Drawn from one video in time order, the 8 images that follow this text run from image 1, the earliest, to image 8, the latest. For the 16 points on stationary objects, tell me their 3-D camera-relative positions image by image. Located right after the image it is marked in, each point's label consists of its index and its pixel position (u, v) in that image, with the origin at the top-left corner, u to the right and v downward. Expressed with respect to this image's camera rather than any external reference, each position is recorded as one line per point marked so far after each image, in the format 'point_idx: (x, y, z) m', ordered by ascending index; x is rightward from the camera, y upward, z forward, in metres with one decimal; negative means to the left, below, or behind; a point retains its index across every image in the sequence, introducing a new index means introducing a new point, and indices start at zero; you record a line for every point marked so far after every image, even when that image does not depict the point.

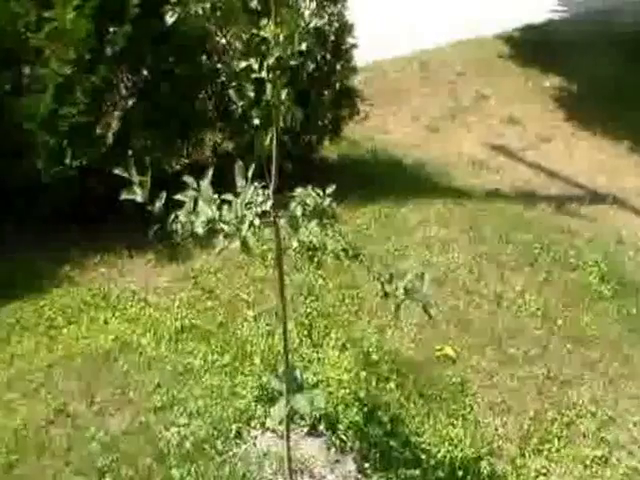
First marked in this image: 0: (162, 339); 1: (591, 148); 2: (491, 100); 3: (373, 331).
0: (-1.0, -0.7, +4.8) m
1: (+3.1, +1.1, +8.1) m
2: (+2.1, +1.7, +9.0) m
3: (+0.4, -0.6, +5.1) m
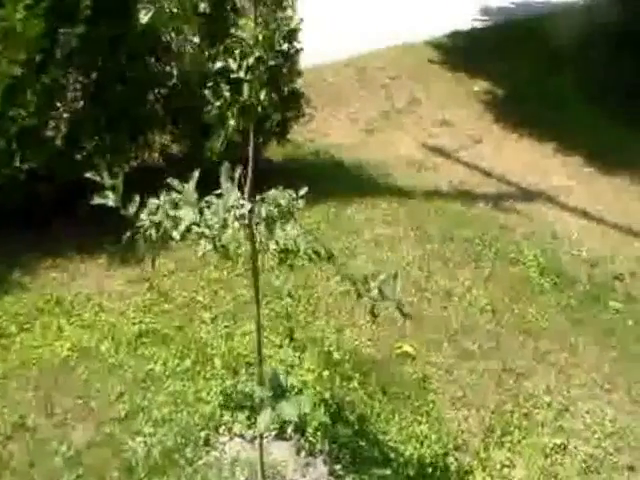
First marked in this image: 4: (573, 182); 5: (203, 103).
0: (-1.3, -0.7, +4.7) m
1: (+2.4, +1.1, +8.4) m
2: (+1.3, +1.8, +9.1) m
3: (+0.1, -0.6, +5.1) m
4: (+2.8, +0.6, +7.8) m
5: (-0.9, +1.1, +5.7) m
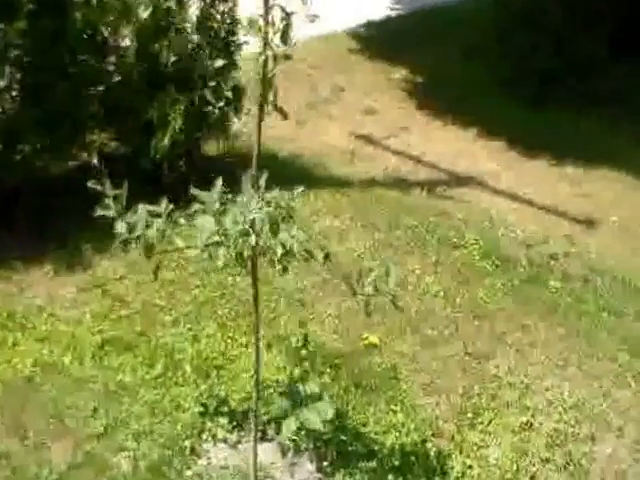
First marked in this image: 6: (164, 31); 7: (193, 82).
0: (-1.5, -0.7, +4.4) m
1: (+1.6, +1.3, +8.6) m
2: (+0.4, +1.9, +9.2) m
3: (-0.2, -0.6, +5.0) m
4: (+2.0, +0.8, +8.1) m
5: (-1.3, +1.1, +5.5) m
6: (-1.2, +1.6, +5.5) m
7: (-1.0, +1.3, +5.7) m
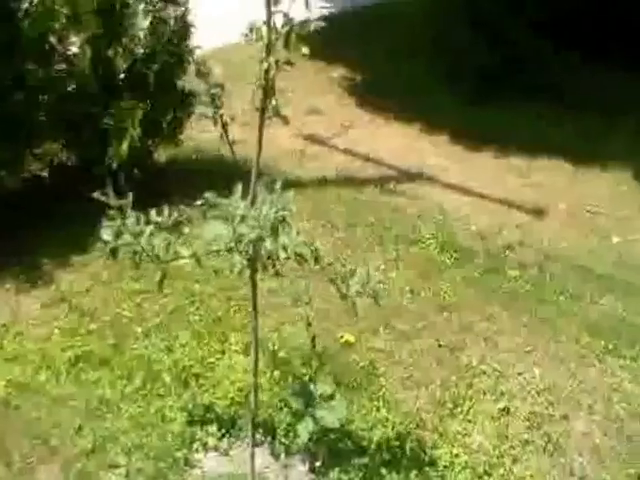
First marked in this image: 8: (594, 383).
0: (-1.6, -0.8, +4.3) m
1: (+0.9, +1.3, +8.7) m
2: (-0.4, +1.9, +9.2) m
3: (-0.4, -0.6, +5.0) m
4: (+1.5, +0.9, +8.3) m
5: (-1.6, +1.0, +5.4) m
6: (-1.5, +1.5, +5.4) m
7: (-1.3, +1.2, +5.6) m
8: (+2.0, -1.0, +5.1) m
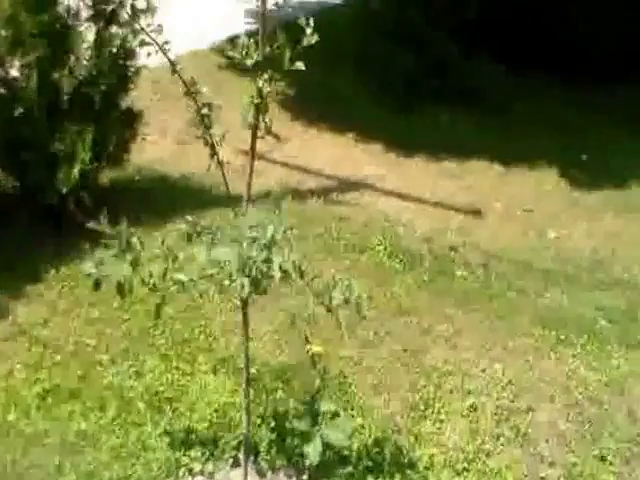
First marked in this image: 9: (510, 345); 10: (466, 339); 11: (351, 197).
0: (-1.7, -1.0, +4.1) m
1: (+0.1, +1.2, +8.9) m
2: (-1.2, +1.7, +9.1) m
3: (-0.6, -0.7, +5.0) m
4: (+0.8, +0.9, +8.5) m
5: (-2.0, +0.8, +5.2) m
6: (-1.9, +1.3, +5.2) m
7: (-1.7, +1.0, +5.5) m
8: (+1.7, -1.0, +5.3) m
9: (+1.5, -0.8, +5.6) m
10: (+1.1, -0.8, +5.5) m
11: (+0.4, +0.5, +7.8) m
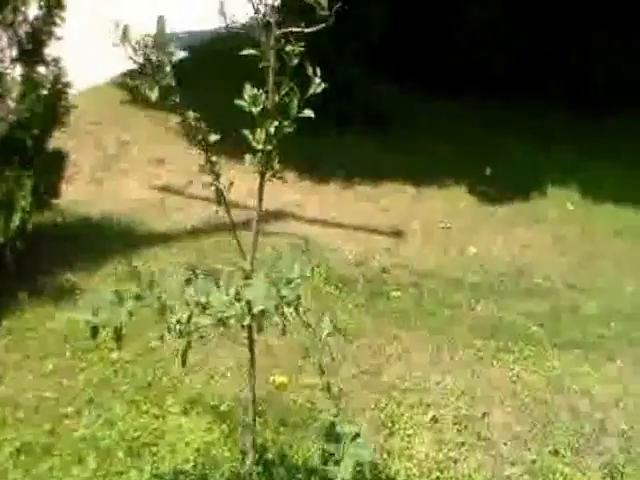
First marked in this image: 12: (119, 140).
0: (-1.8, -1.3, +3.9) m
1: (-0.9, +0.8, +9.0) m
2: (-2.3, +1.2, +9.0) m
3: (-0.8, -1.0, +4.9) m
4: (-0.2, +0.5, +8.7) m
5: (-2.4, +0.4, +5.0) m
6: (-2.3, +1.0, +5.1) m
7: (-2.2, +0.6, +5.3) m
8: (+1.4, -1.1, +5.6) m
9: (+1.1, -1.0, +5.9) m
10: (+0.8, -0.9, +5.8) m
11: (-0.5, +0.1, +8.0) m
12: (-2.4, +1.2, +8.6) m
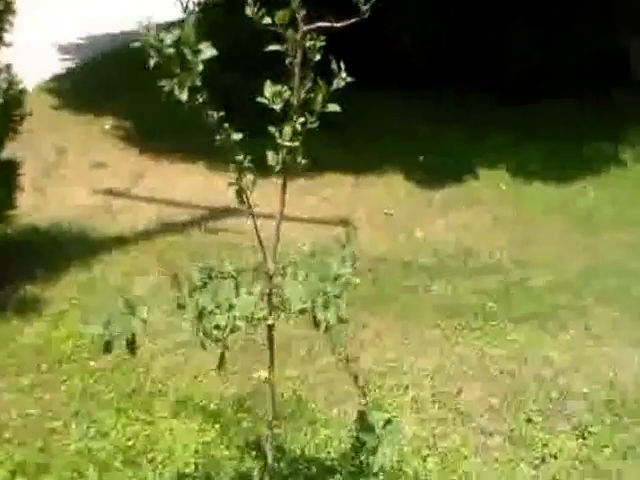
0: (-1.7, -1.4, +3.8) m
1: (-1.6, +0.9, +8.9) m
2: (-3.1, +1.1, +8.8) m
3: (-0.9, -1.0, +4.9) m
4: (-0.9, +0.6, +8.7) m
5: (-2.6, +0.3, +4.8) m
6: (-2.6, +0.8, +4.8) m
7: (-2.4, +0.5, +5.1) m
8: (+1.2, -1.0, +5.9) m
9: (+0.9, -0.8, +6.1) m
10: (+0.5, -0.8, +6.0) m
11: (-1.0, +0.2, +8.0) m
12: (-3.1, +1.1, +8.3) m
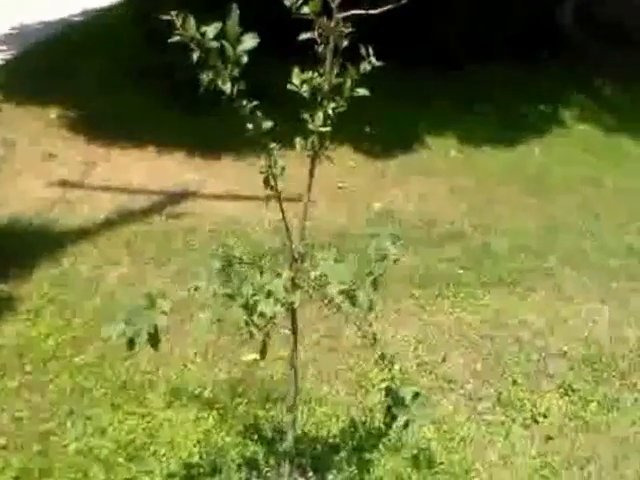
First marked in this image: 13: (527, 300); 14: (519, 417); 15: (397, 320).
0: (-1.6, -1.4, +3.7) m
1: (-2.1, +1.0, +8.7) m
2: (-3.6, +1.2, +8.4) m
3: (-1.0, -0.9, +4.9) m
4: (-1.3, +0.8, +8.5) m
5: (-2.7, +0.3, +4.5) m
6: (-2.7, +0.8, +4.5) m
7: (-2.6, +0.5, +4.9) m
8: (+1.1, -0.7, +6.0) m
9: (+0.7, -0.6, +6.2) m
10: (+0.4, -0.6, +6.0) m
11: (-1.4, +0.3, +7.8) m
12: (-3.5, +1.2, +8.0) m
13: (+1.9, -0.5, +6.4) m
14: (+1.4, -1.3, +5.1) m
15: (+0.6, -0.7, +6.0) m
